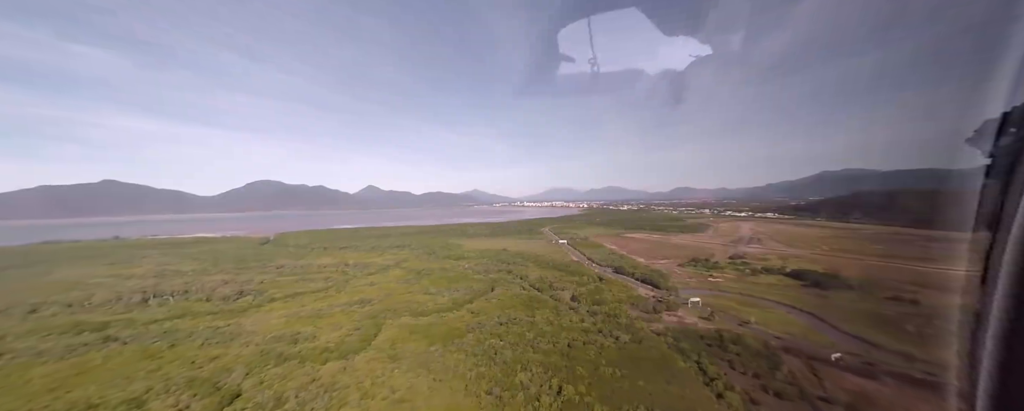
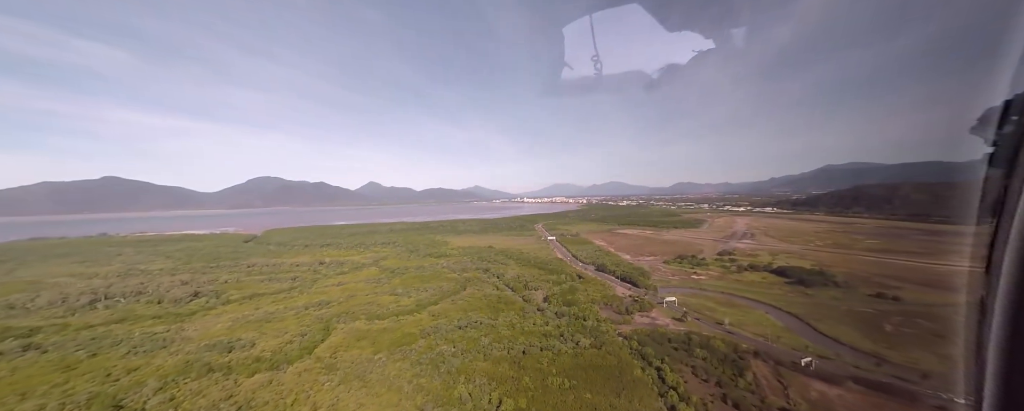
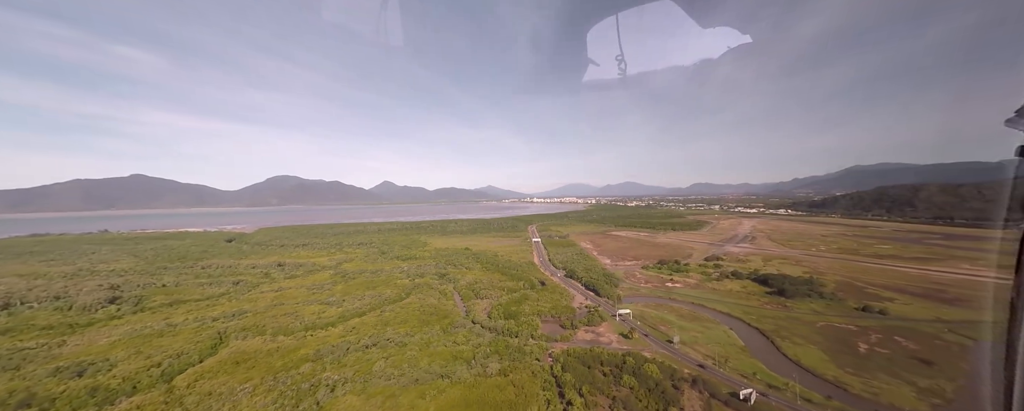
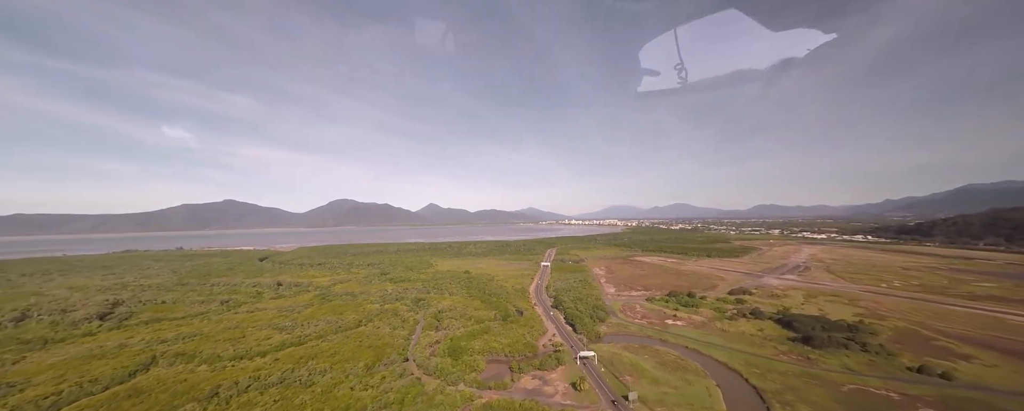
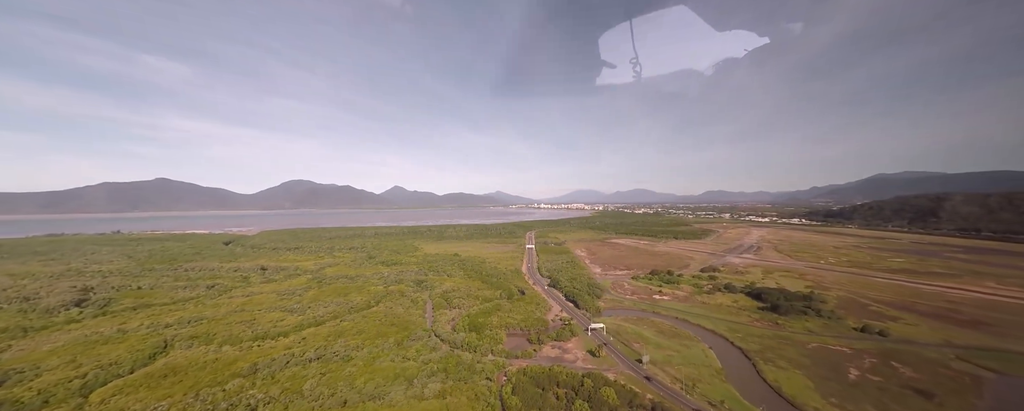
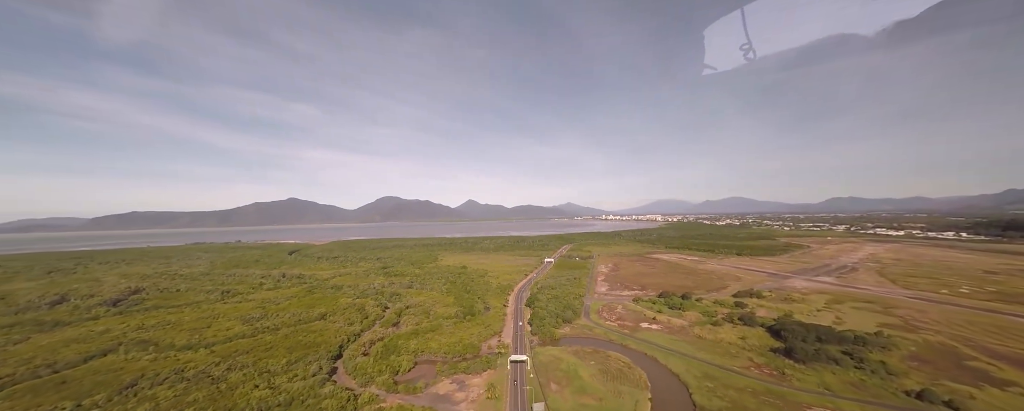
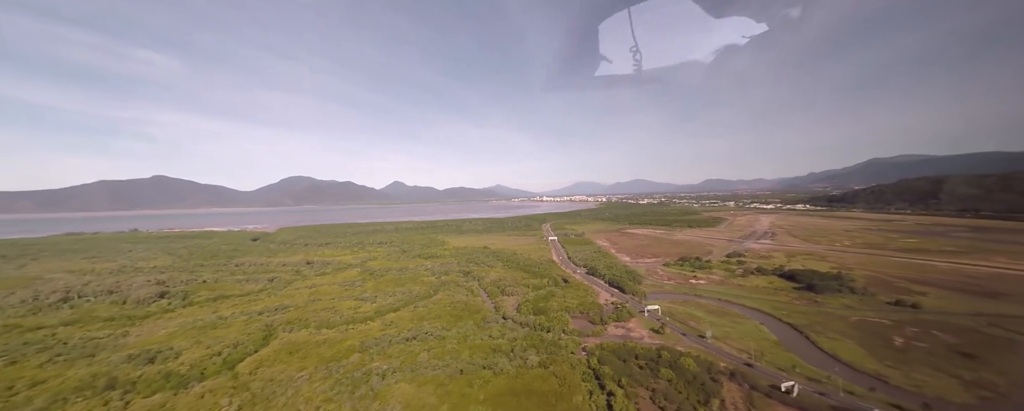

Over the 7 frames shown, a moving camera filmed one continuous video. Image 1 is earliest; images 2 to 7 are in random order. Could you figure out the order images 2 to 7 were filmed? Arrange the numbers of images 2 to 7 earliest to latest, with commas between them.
2, 7, 3, 5, 4, 6
